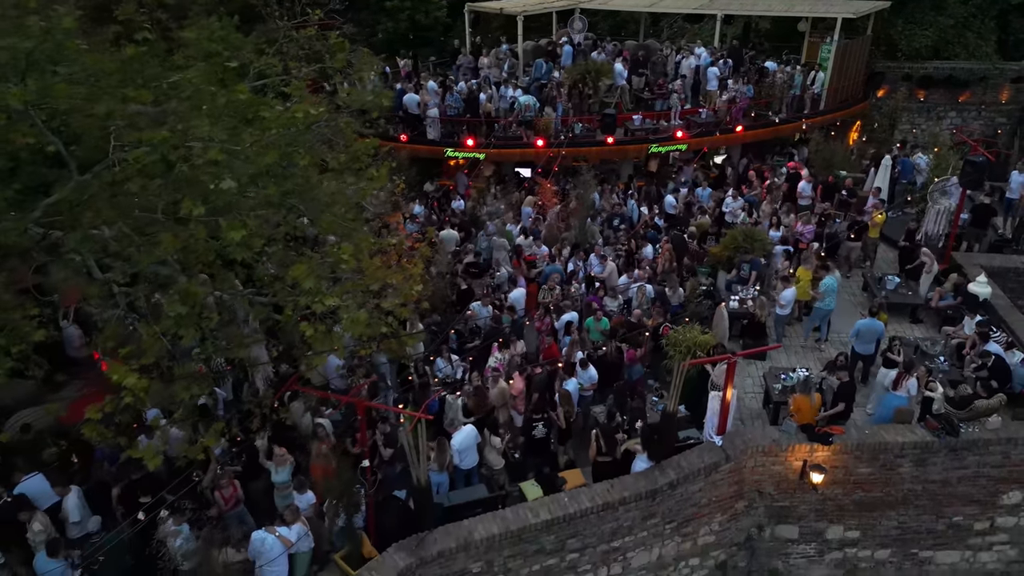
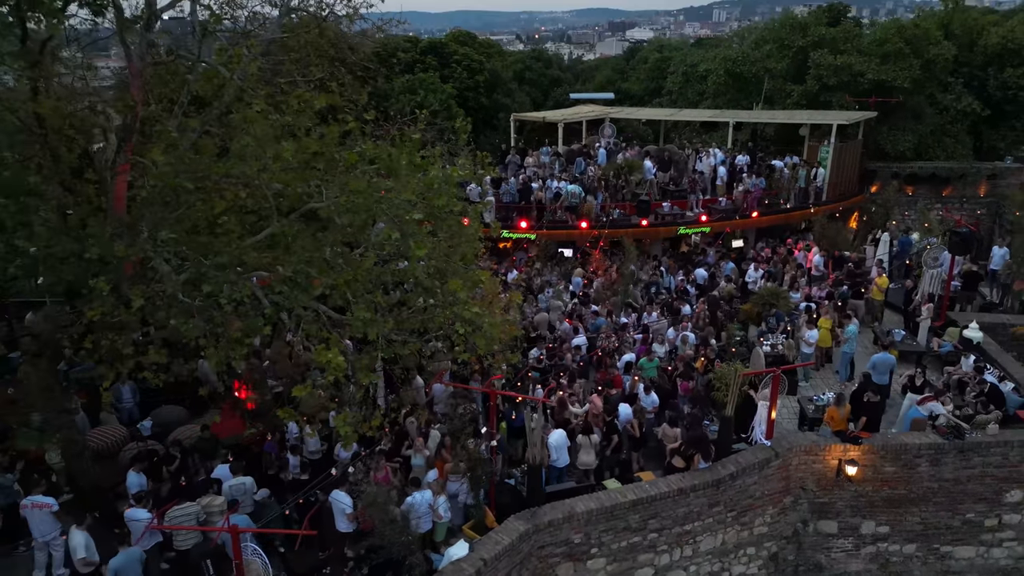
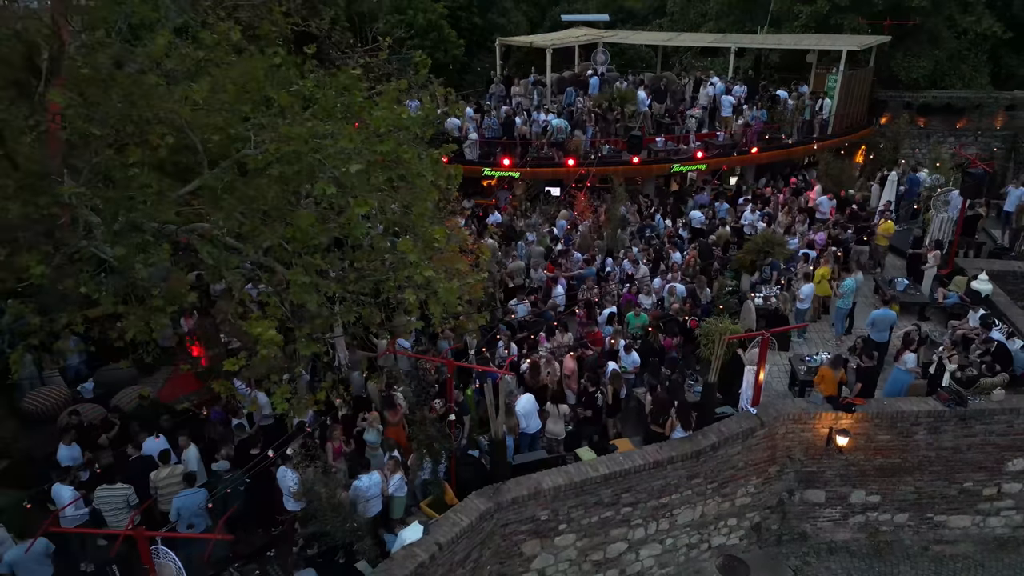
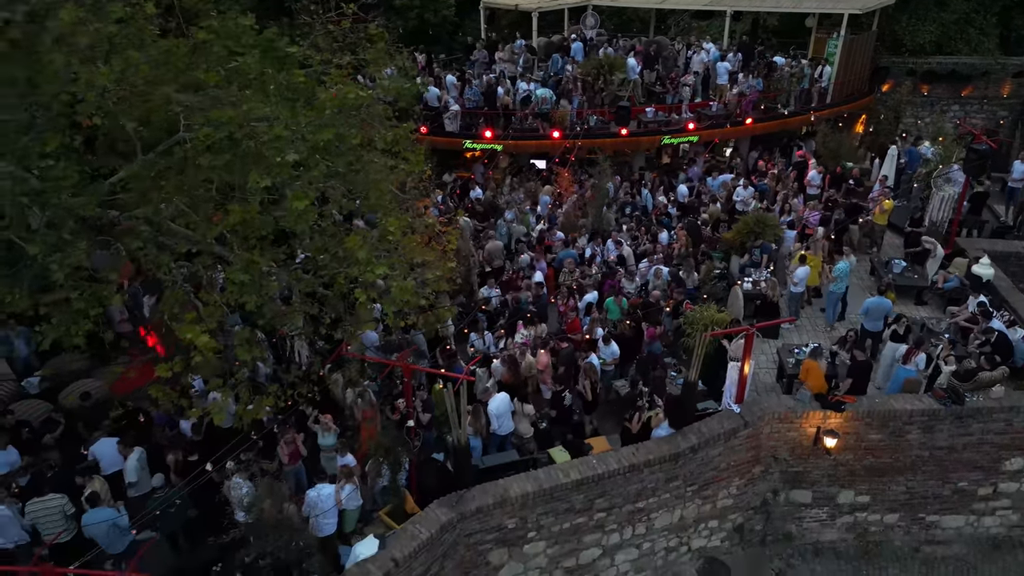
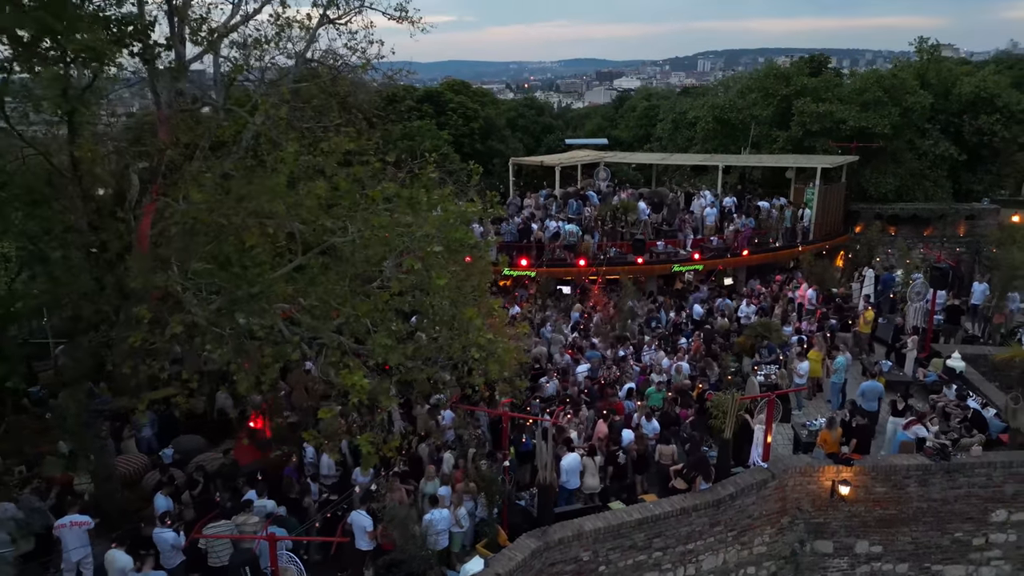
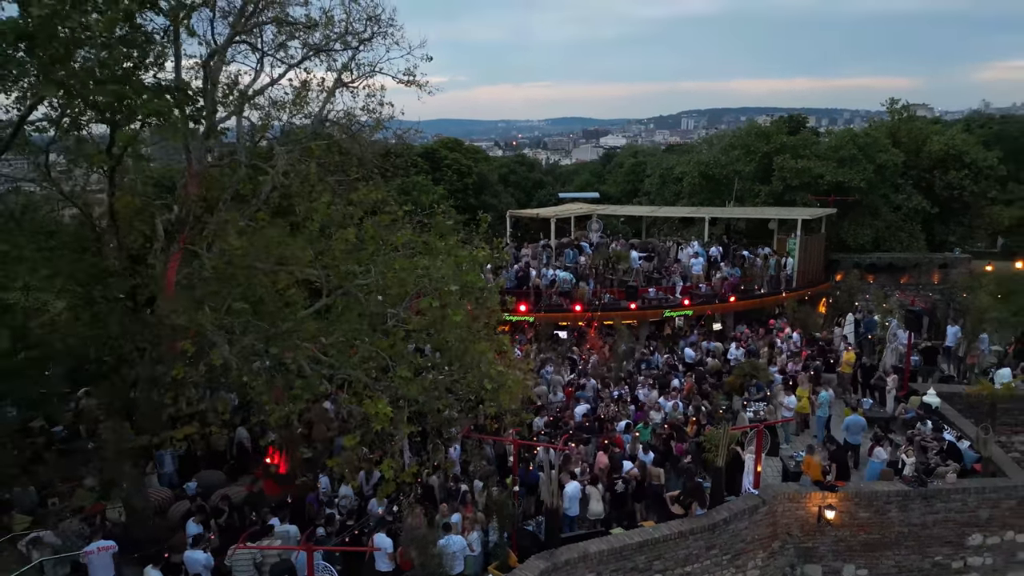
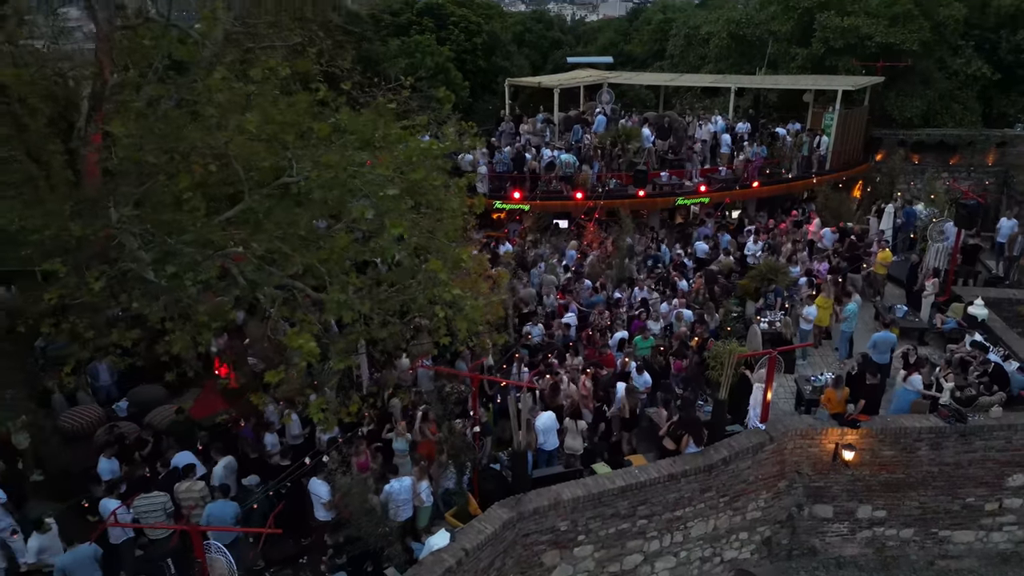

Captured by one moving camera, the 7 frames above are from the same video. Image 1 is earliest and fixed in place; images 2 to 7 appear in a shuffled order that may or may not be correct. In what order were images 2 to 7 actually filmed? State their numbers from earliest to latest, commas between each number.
4, 3, 7, 2, 5, 6
